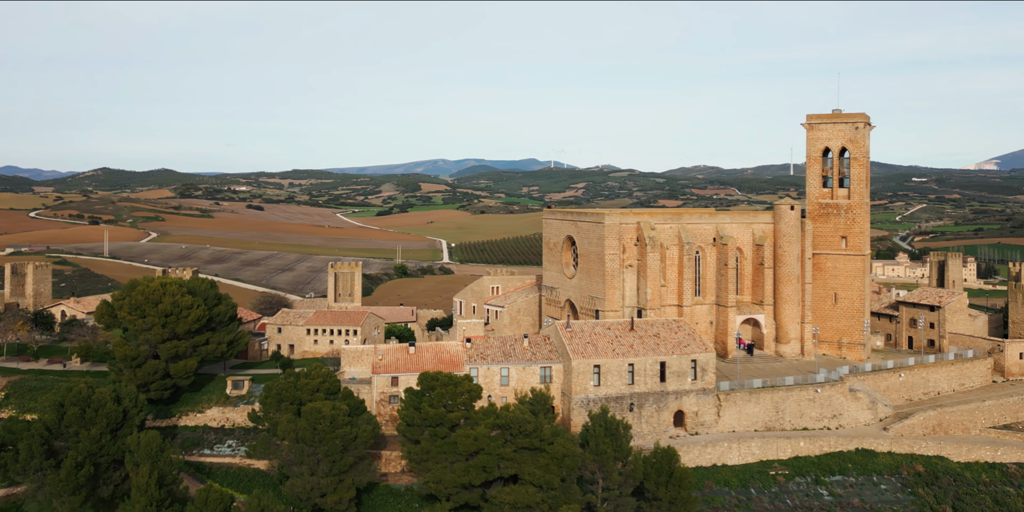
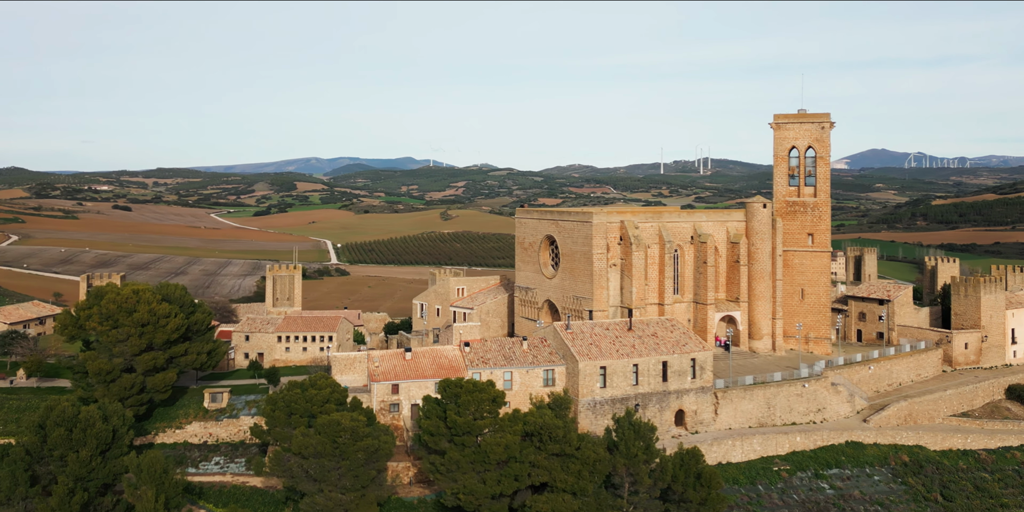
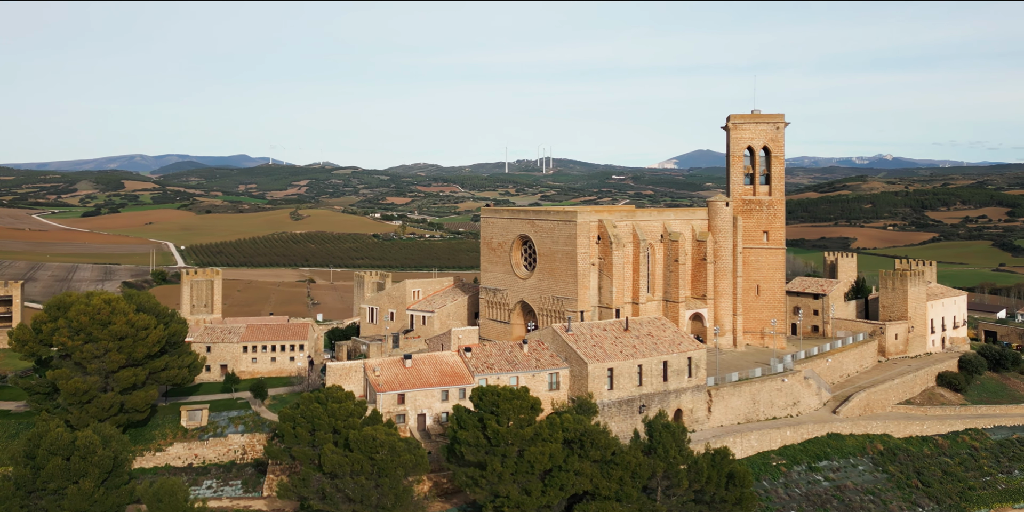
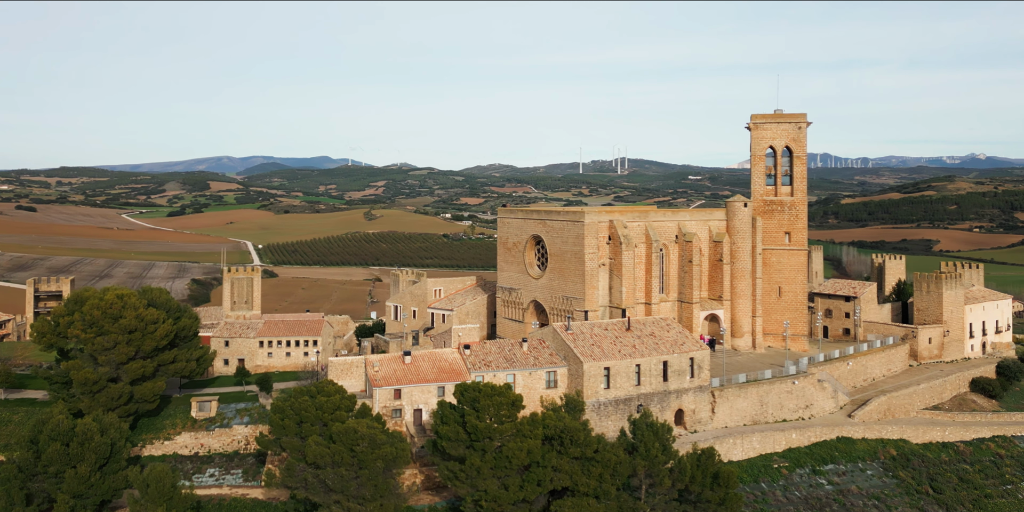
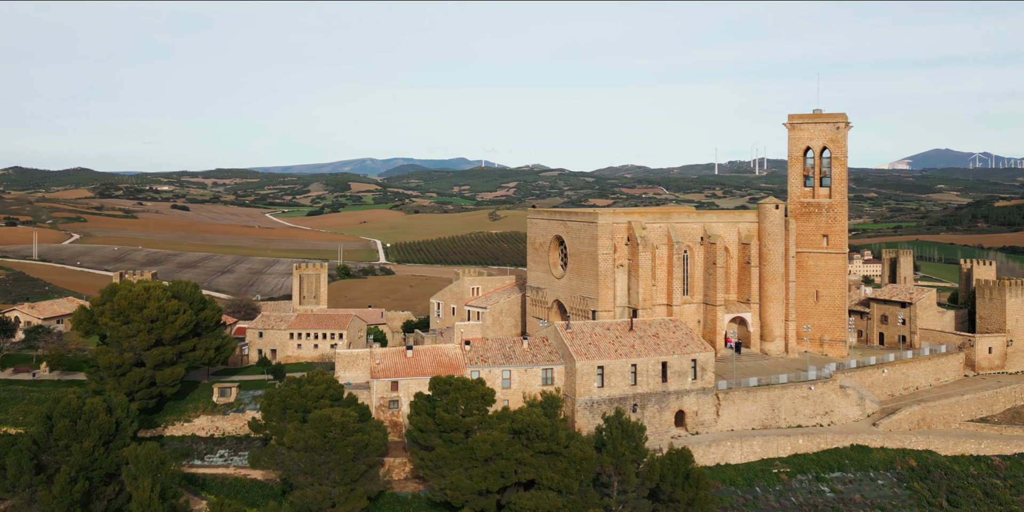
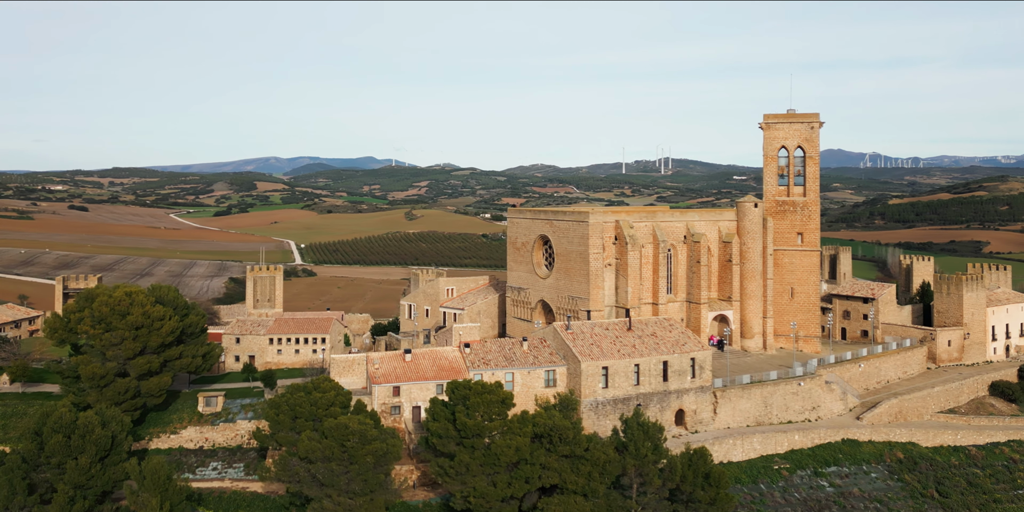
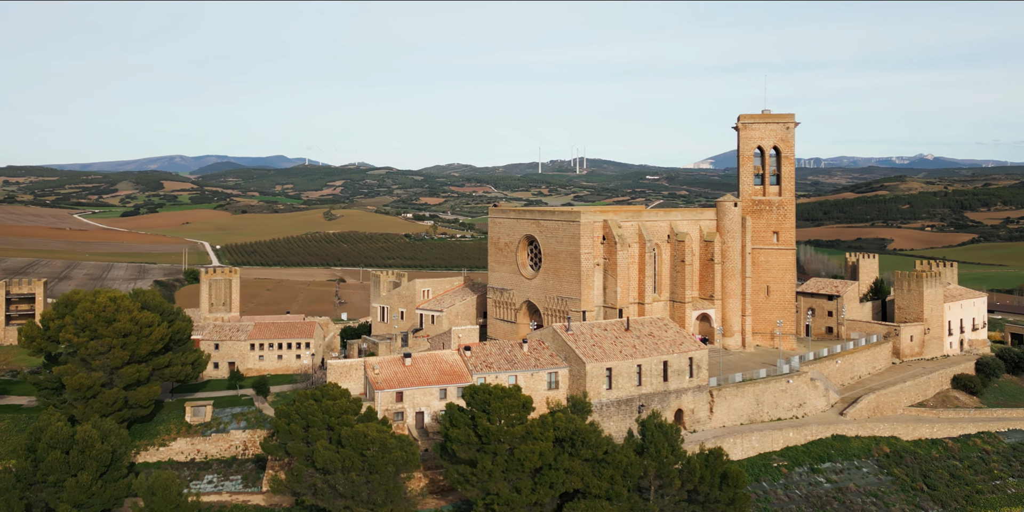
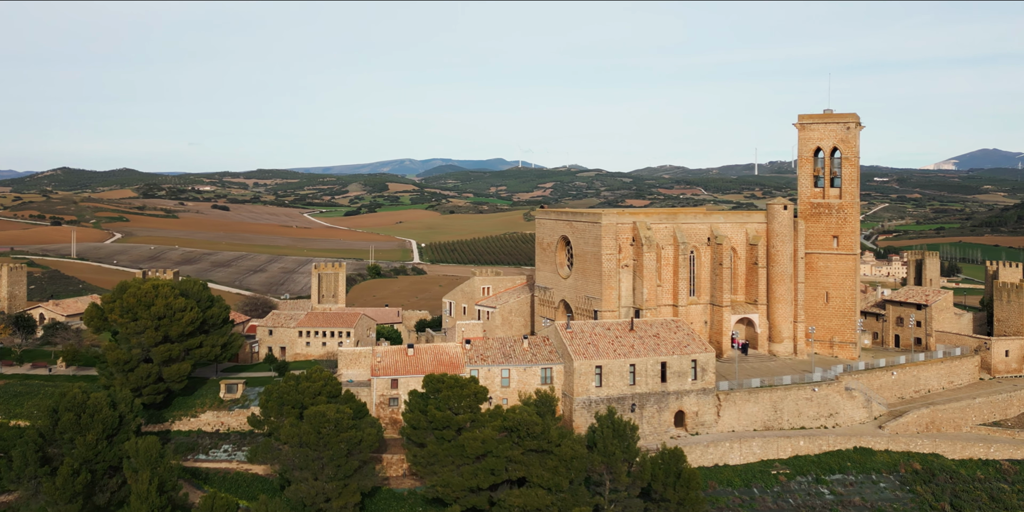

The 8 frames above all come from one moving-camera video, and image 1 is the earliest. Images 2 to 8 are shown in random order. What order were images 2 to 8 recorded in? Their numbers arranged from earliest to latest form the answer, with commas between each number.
8, 5, 2, 6, 4, 7, 3
